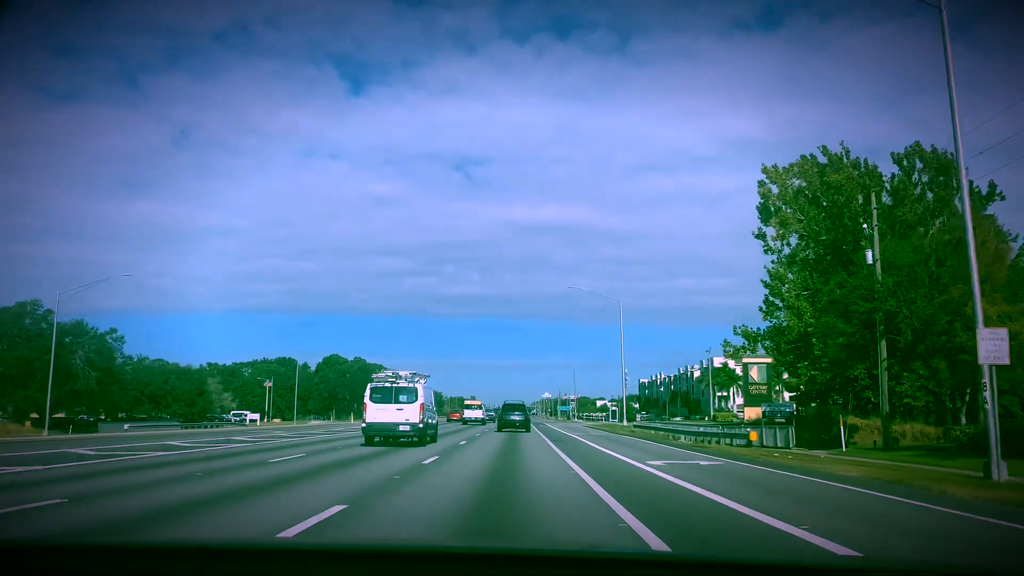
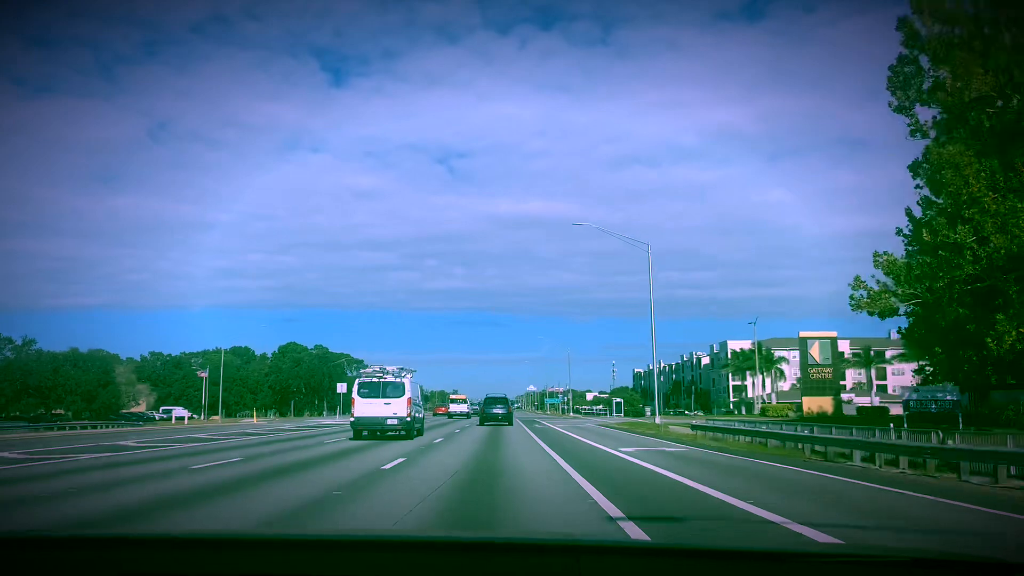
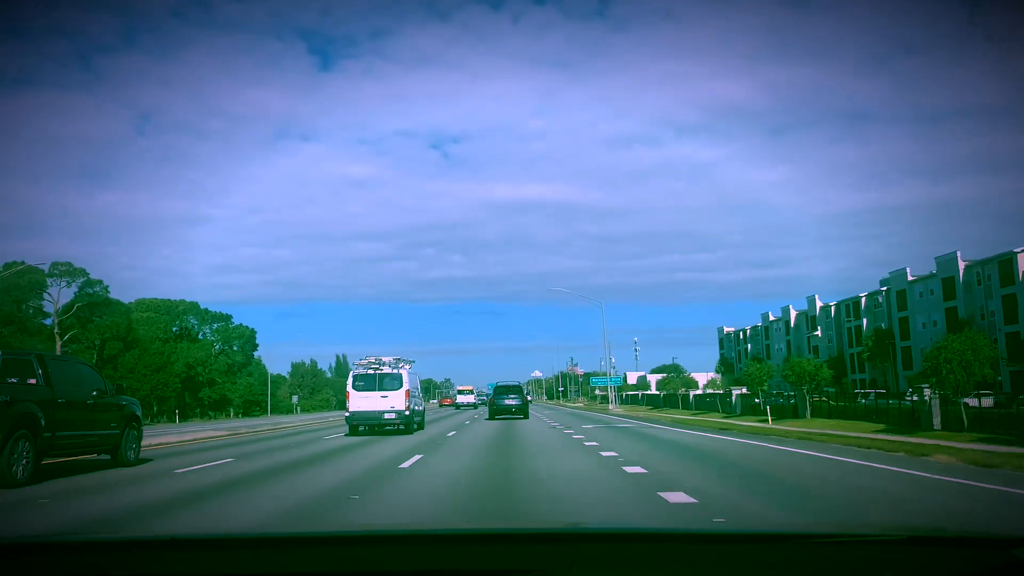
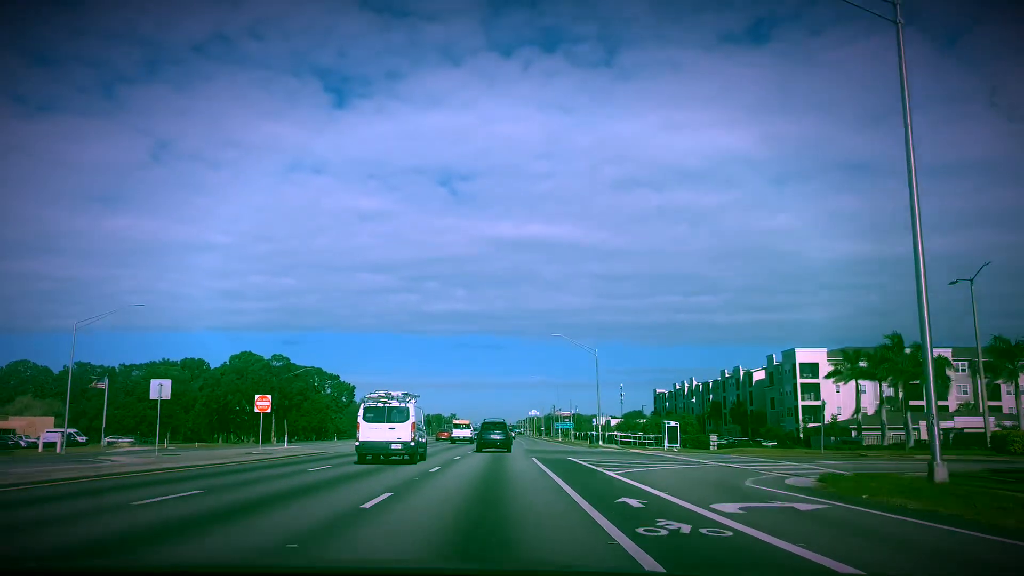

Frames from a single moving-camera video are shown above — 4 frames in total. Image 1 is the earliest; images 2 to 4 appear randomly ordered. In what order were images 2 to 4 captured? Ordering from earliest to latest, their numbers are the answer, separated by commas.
2, 4, 3
